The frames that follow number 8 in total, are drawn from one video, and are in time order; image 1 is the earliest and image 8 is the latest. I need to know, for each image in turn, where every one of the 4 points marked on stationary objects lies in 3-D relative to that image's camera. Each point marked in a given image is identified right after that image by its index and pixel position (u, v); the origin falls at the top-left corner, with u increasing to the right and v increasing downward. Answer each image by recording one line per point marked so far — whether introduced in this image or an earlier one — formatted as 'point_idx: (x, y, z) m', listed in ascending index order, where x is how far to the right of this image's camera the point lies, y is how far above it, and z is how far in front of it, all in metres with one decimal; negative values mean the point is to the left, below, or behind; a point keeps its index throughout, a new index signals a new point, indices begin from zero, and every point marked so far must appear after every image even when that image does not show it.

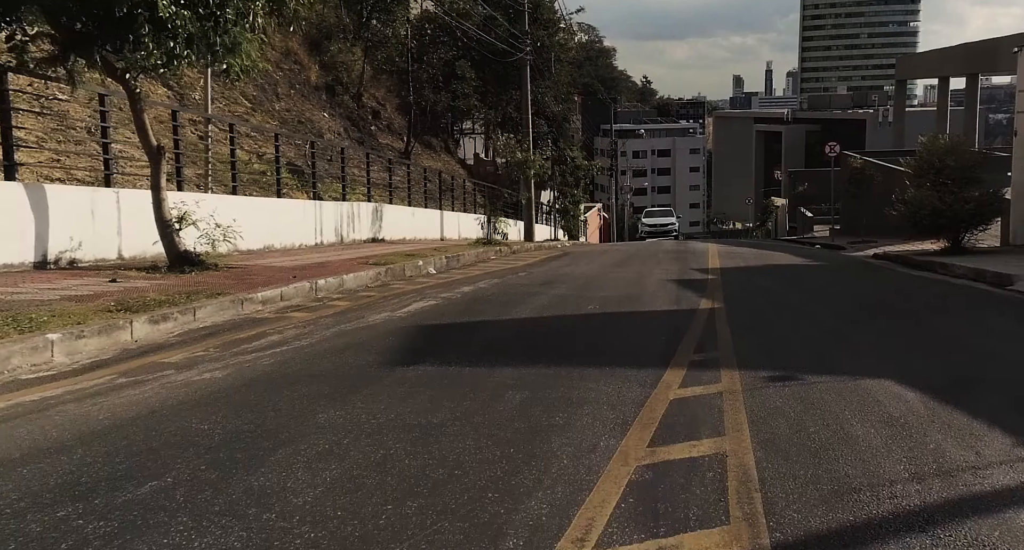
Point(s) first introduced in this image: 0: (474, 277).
0: (-0.6, -0.1, +13.4) m
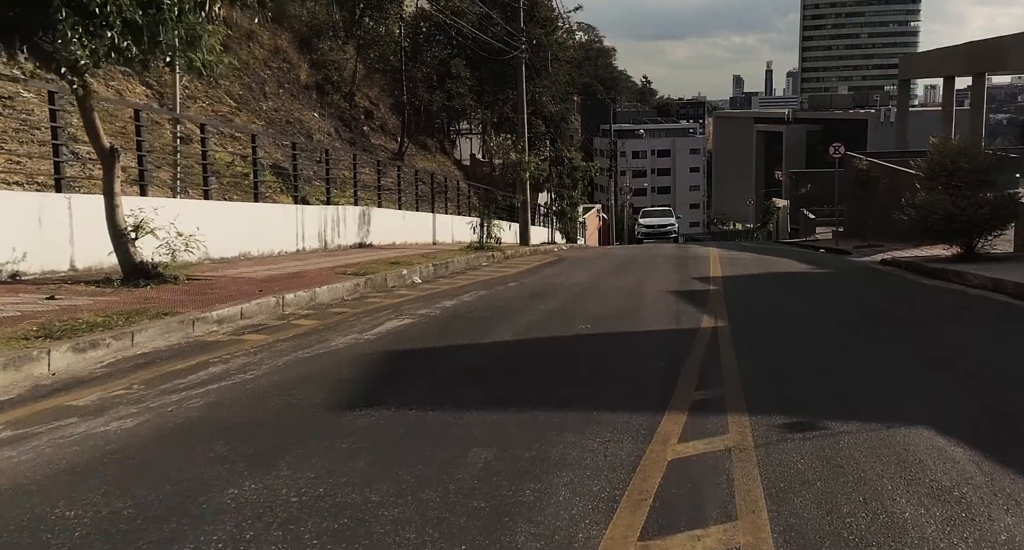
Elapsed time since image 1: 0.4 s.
0: (-0.7, -0.2, +12.6) m
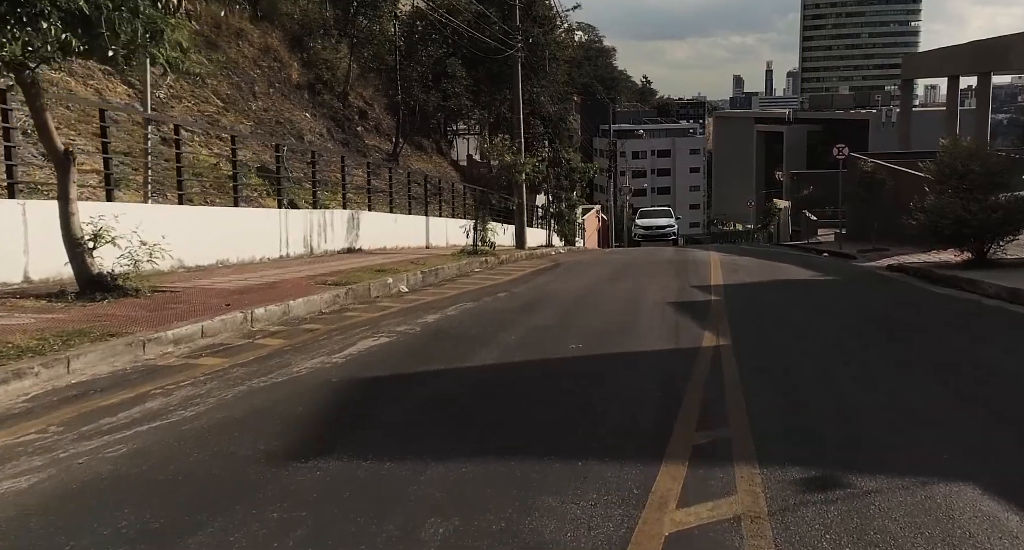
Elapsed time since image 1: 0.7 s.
0: (-0.8, -0.3, +11.9) m
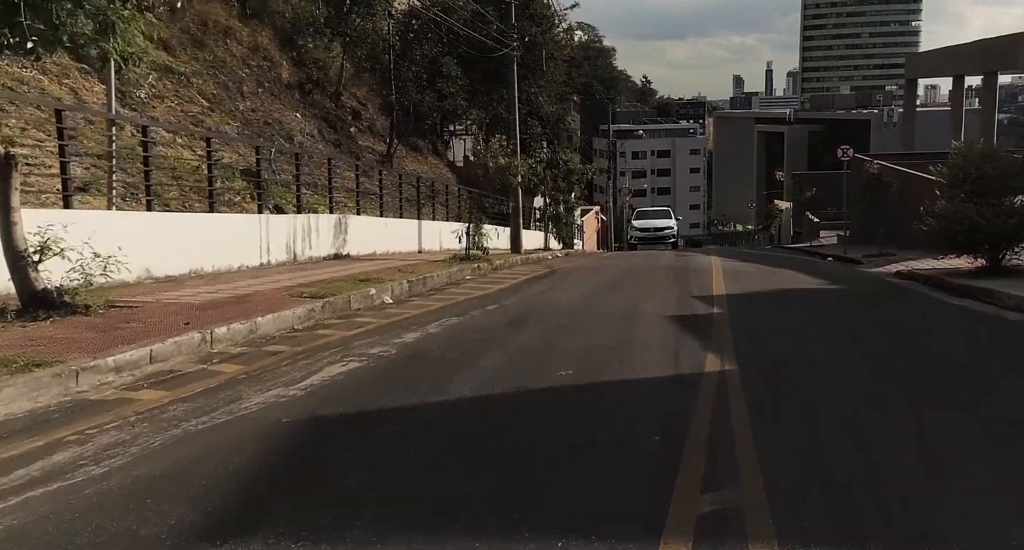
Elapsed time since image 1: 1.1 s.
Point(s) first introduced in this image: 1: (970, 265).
0: (-1.0, -0.5, +11.1) m
1: (+8.8, +0.2, +17.8) m
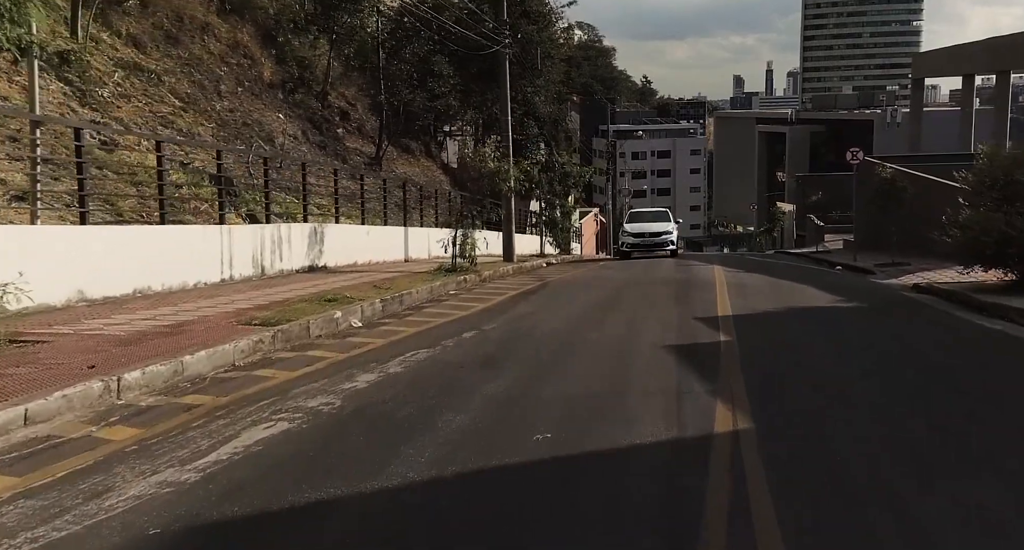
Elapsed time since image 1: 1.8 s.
0: (-1.2, -0.7, +9.7) m
1: (+8.6, -0.1, +16.4) m
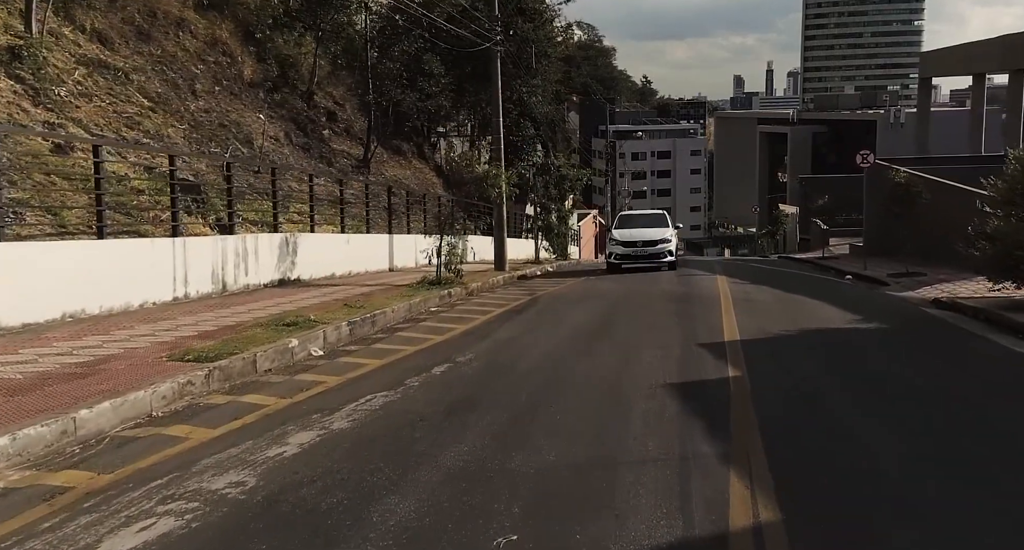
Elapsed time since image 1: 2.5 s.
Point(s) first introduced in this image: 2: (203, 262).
0: (-1.4, -1.0, +8.3) m
1: (+8.4, -0.3, +15.1) m
2: (-4.6, +0.2, +13.7) m
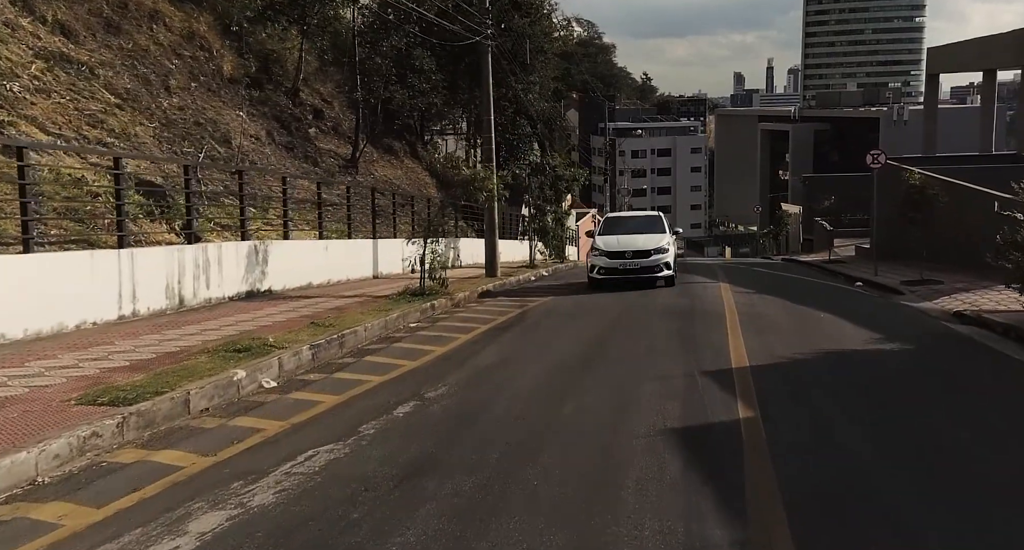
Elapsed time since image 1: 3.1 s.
0: (-1.6, -1.2, +7.0) m
1: (+8.2, -0.5, +13.8) m
2: (-4.8, 0.0, +12.4) m
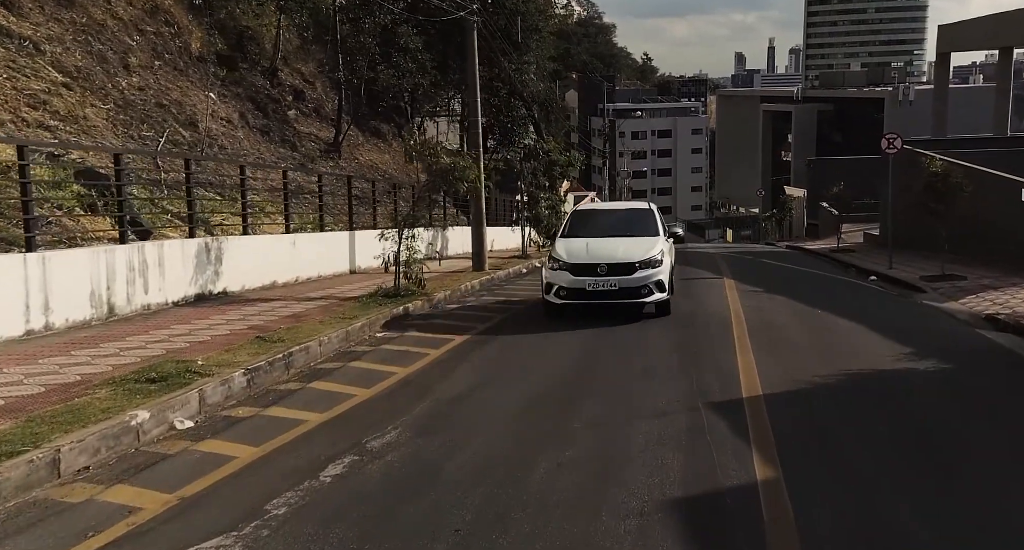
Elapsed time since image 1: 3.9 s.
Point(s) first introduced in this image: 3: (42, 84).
0: (-1.9, -1.4, +5.4) m
1: (+7.9, -0.6, +12.1) m
2: (-5.1, -0.1, +10.7) m
3: (-8.8, +3.5, +17.2) m
